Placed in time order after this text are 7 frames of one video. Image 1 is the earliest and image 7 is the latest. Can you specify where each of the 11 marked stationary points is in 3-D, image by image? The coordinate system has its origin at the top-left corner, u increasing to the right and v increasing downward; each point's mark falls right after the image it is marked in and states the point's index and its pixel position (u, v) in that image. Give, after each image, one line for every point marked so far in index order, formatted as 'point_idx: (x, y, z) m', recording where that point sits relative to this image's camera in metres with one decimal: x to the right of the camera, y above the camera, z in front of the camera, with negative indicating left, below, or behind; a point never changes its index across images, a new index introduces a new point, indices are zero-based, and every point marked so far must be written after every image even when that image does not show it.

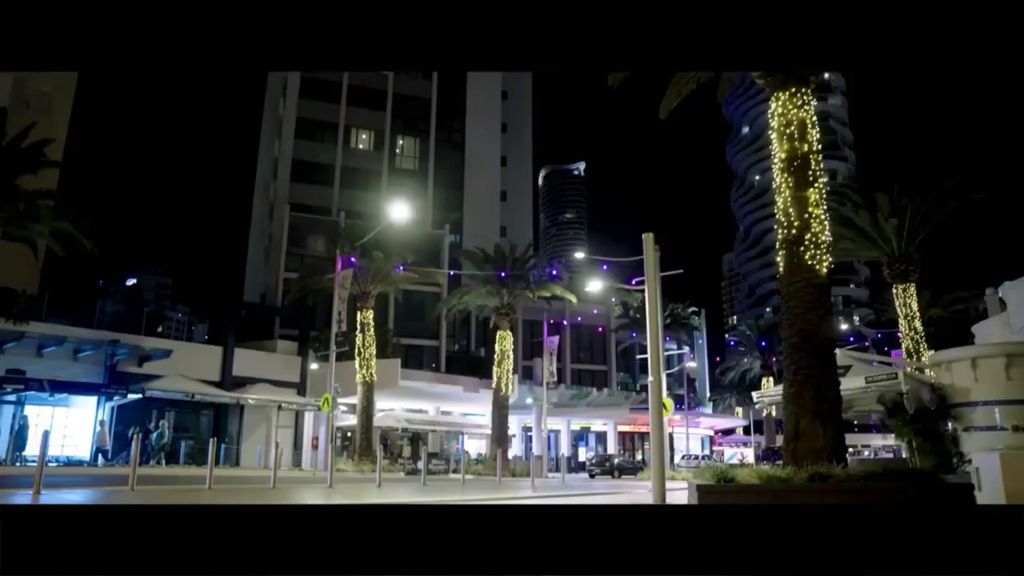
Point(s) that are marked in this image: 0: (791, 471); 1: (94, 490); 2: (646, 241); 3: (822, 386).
0: (+3.4, -2.2, +10.4) m
1: (-6.5, -3.2, +13.3) m
2: (+2.4, +0.8, +15.1) m
3: (+4.0, -1.3, +11.1) m
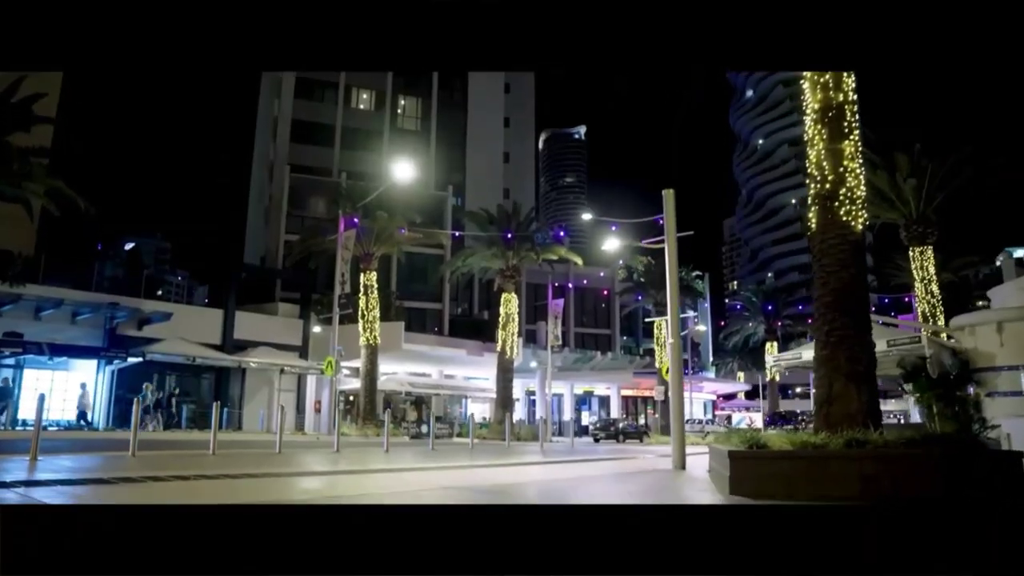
0: (+3.6, -1.7, +9.9) m
1: (-6.2, -2.5, +12.8) m
2: (+2.6, +1.5, +14.4) m
3: (+4.3, -0.7, +10.6) m
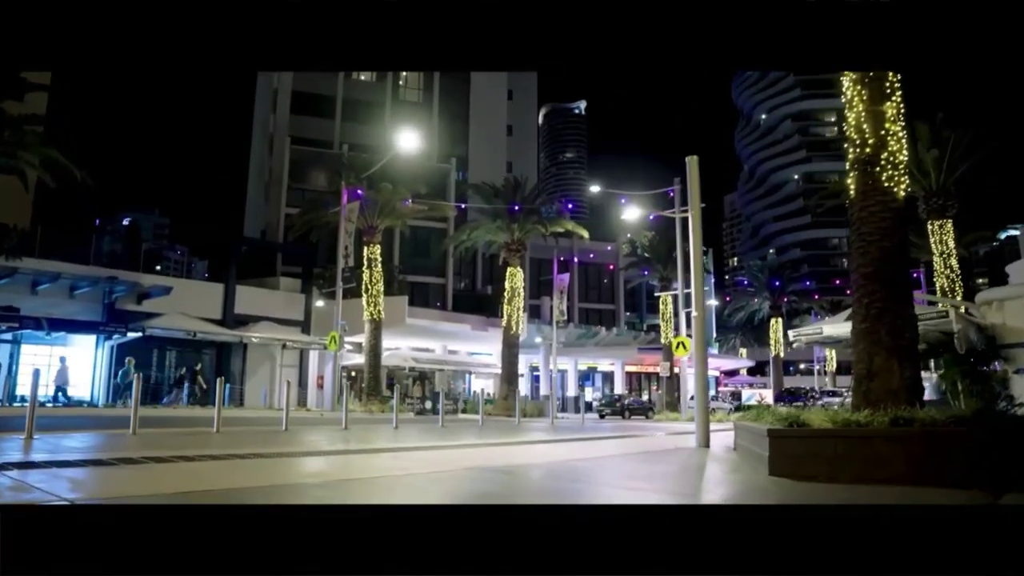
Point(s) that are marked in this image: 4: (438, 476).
0: (+3.9, -1.4, +9.3) m
1: (-6.0, -2.1, +12.3) m
2: (+2.9, +2.0, +13.8) m
3: (+4.5, -0.4, +10.0) m
4: (-0.9, -2.2, +9.8) m
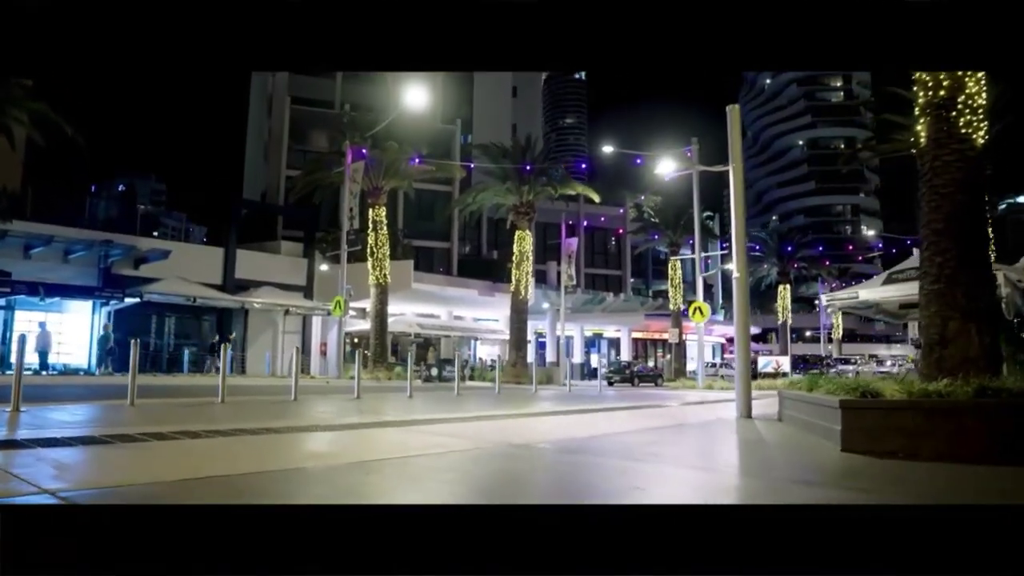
0: (+4.3, -1.0, +8.4) m
1: (-5.6, -1.6, +11.3) m
2: (+3.3, +2.6, +12.7) m
3: (+4.9, +0.1, +9.0) m
4: (-0.5, -1.7, +8.9) m
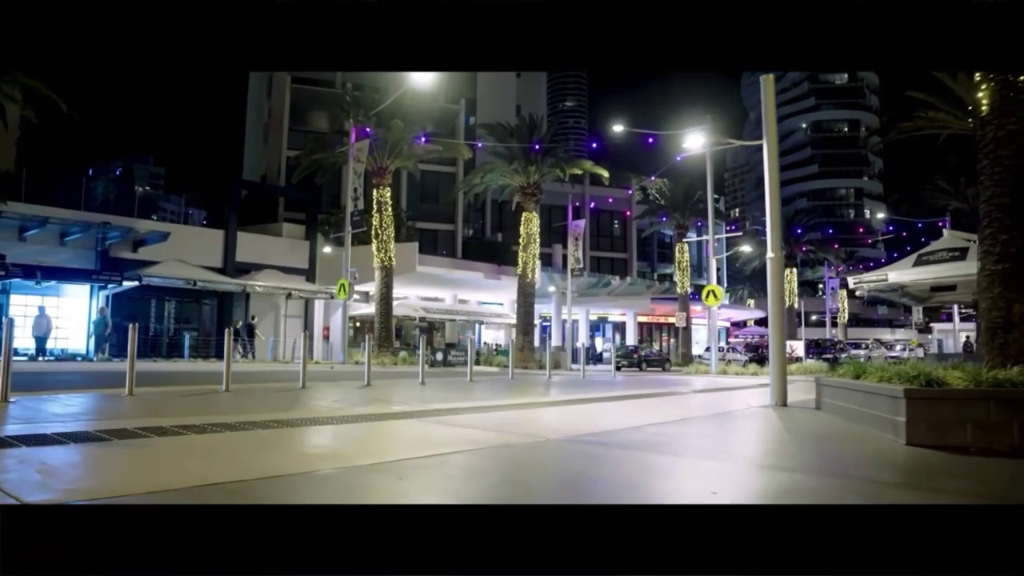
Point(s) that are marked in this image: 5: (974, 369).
0: (+4.6, -0.8, +7.7) m
1: (-5.3, -1.3, +10.7) m
2: (+3.5, +2.9, +12.0) m
3: (+5.2, +0.3, +8.3) m
4: (-0.2, -1.5, +8.3) m
5: (+4.4, -0.8, +8.1) m
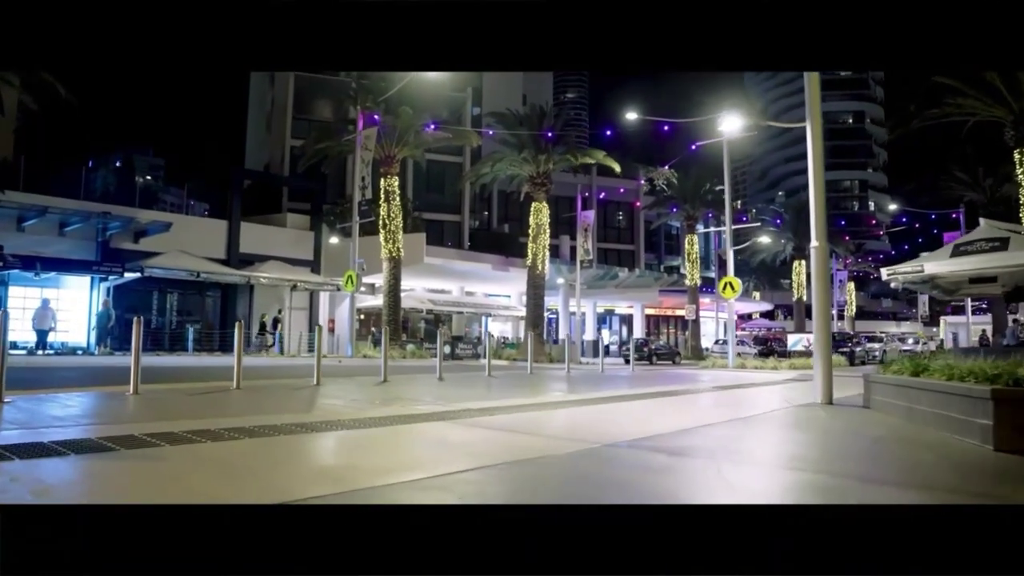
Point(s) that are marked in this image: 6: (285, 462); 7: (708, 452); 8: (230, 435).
0: (+4.9, -0.7, +7.0) m
1: (-5.0, -1.2, +10.0) m
2: (+3.9, +3.0, +11.3) m
3: (+5.6, +0.3, +7.7) m
4: (+0.1, -1.5, +7.6) m
5: (+4.8, -0.7, +7.4) m
6: (-1.6, -1.3, +6.5) m
7: (+1.9, -1.6, +8.4) m
8: (-2.5, -1.3, +7.5) m
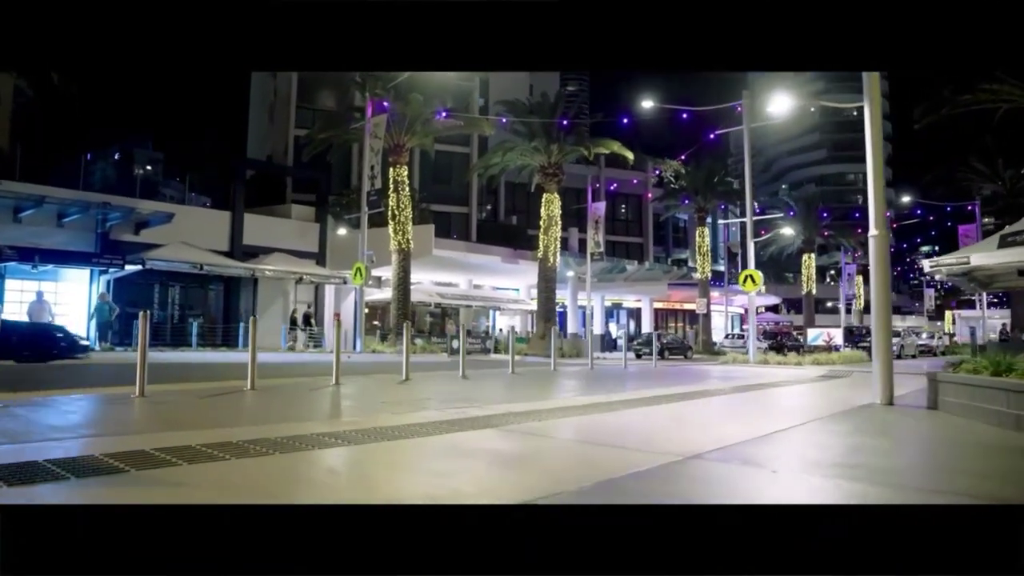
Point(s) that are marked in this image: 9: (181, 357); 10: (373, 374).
0: (+5.3, -0.6, +6.2) m
1: (-4.5, -1.1, +9.2) m
2: (+4.3, +3.1, +10.4) m
3: (+6.0, +0.4, +6.8) m
4: (+0.5, -1.4, +6.8) m
5: (+5.2, -0.6, +6.6) m
6: (-1.2, -1.2, +5.7) m
7: (+2.3, -1.5, +7.6) m
8: (-2.0, -1.2, +6.7) m
9: (-7.5, -1.5, +19.3) m
10: (-2.4, -1.4, +14.1) m
